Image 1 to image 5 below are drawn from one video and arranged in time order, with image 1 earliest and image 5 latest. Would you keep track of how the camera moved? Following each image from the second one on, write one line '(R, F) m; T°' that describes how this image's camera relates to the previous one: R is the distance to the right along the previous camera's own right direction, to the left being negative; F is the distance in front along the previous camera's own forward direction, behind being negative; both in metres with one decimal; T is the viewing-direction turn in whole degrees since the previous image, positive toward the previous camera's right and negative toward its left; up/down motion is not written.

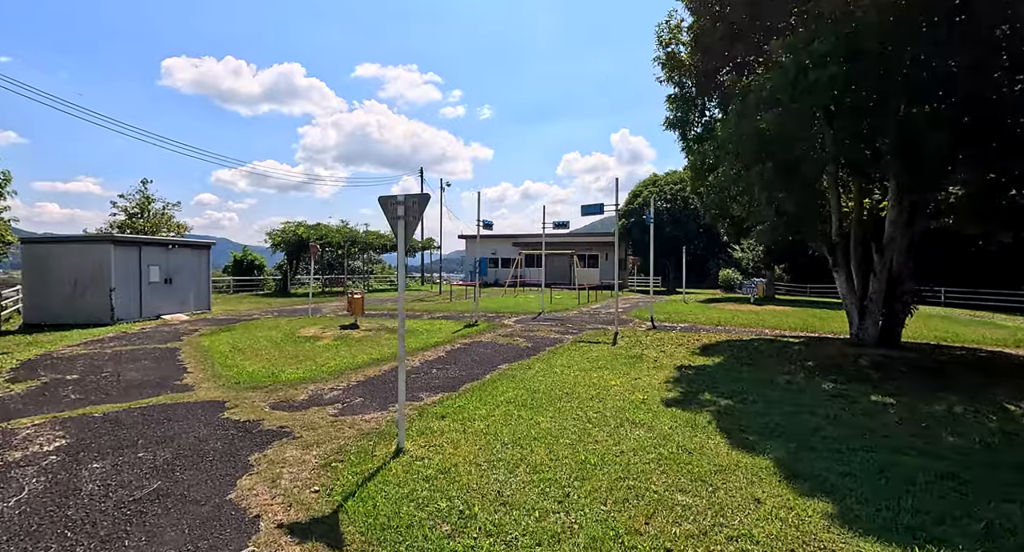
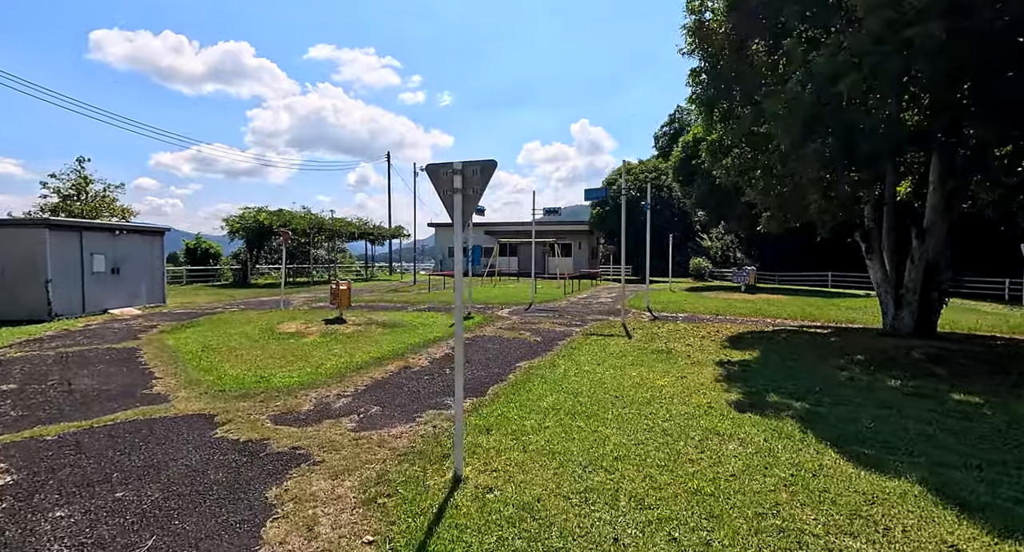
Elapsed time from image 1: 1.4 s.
(-0.9, +0.9) m; +5°
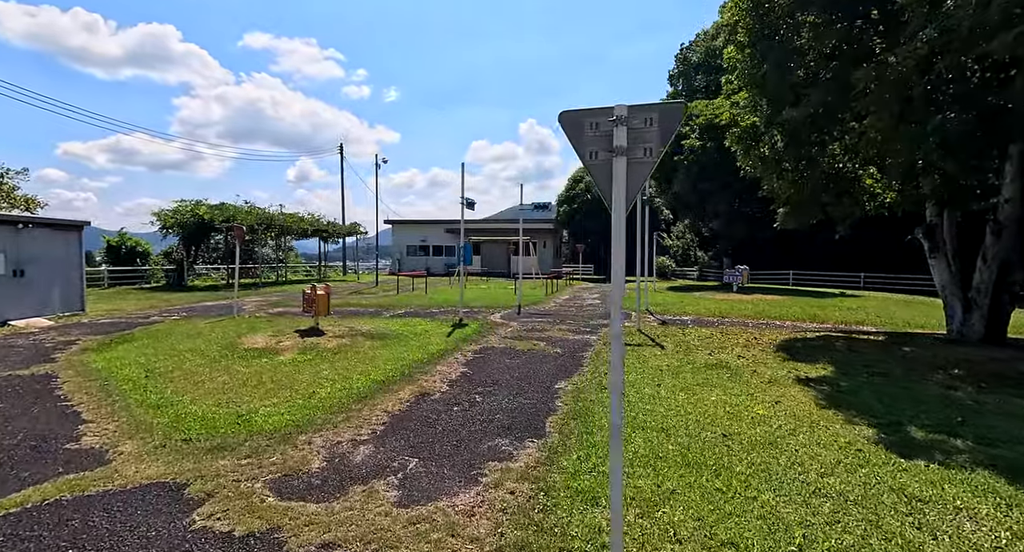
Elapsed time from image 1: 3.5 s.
(-1.2, +1.5) m; +6°
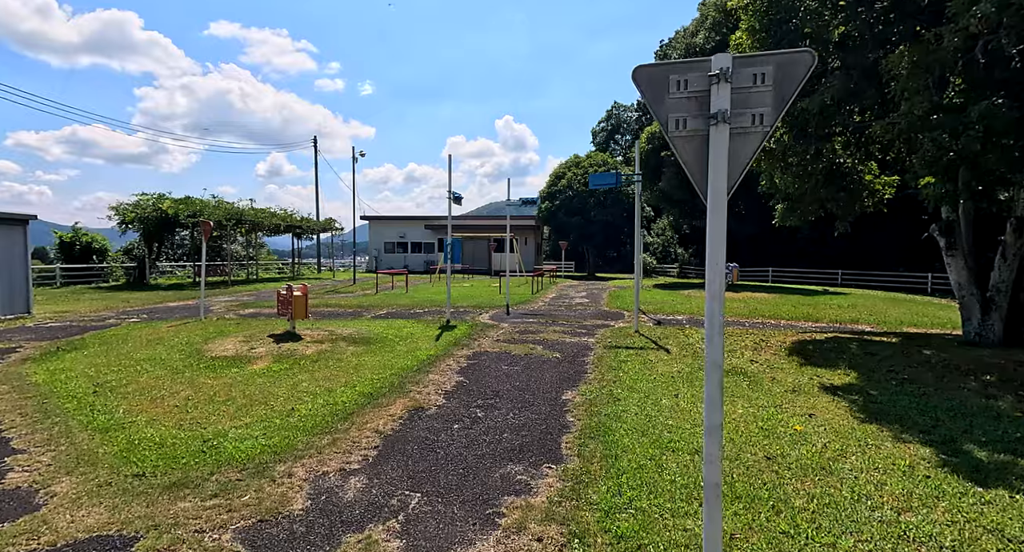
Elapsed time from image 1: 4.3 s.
(-0.3, +0.6) m; +3°
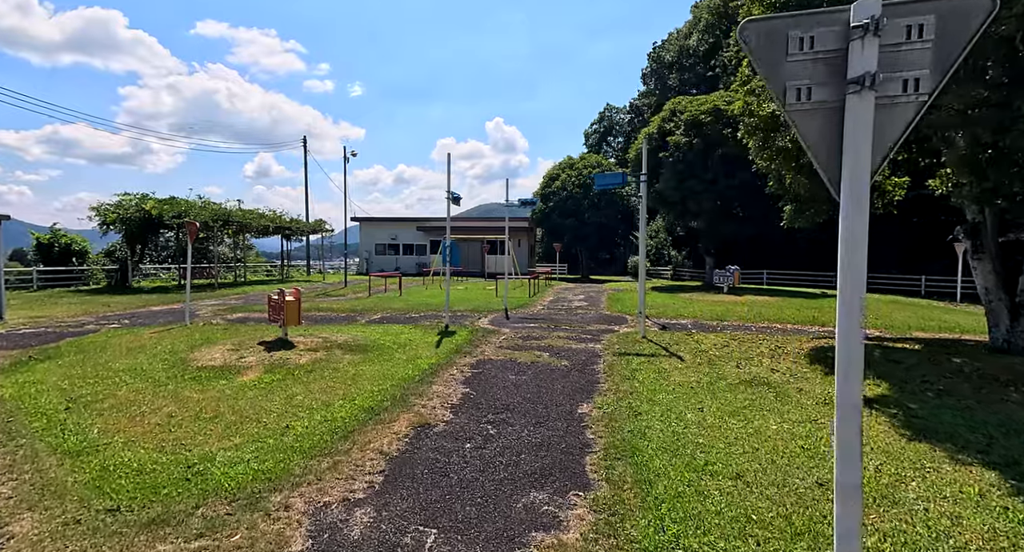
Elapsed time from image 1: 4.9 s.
(-0.2, +0.4) m; +1°
